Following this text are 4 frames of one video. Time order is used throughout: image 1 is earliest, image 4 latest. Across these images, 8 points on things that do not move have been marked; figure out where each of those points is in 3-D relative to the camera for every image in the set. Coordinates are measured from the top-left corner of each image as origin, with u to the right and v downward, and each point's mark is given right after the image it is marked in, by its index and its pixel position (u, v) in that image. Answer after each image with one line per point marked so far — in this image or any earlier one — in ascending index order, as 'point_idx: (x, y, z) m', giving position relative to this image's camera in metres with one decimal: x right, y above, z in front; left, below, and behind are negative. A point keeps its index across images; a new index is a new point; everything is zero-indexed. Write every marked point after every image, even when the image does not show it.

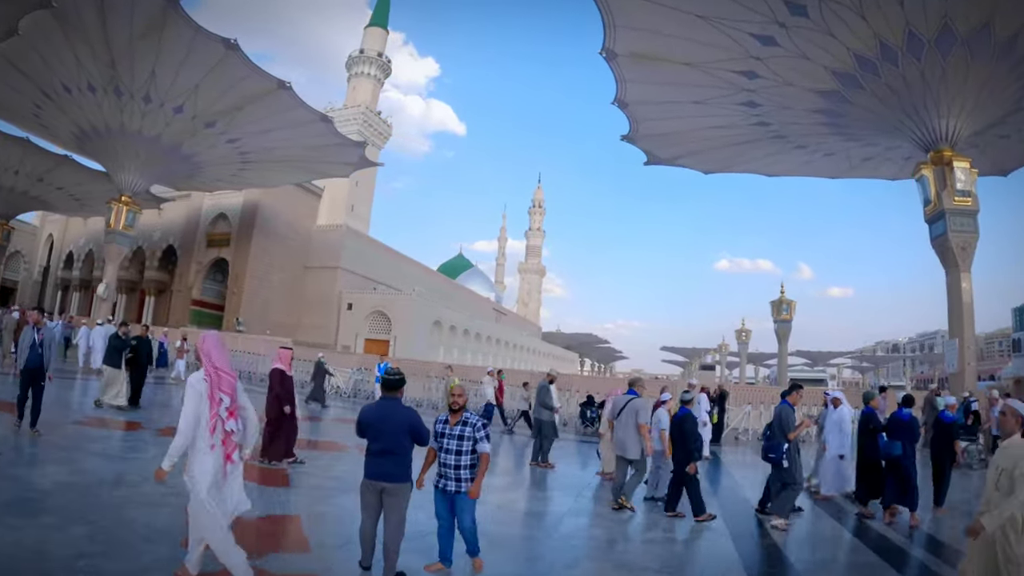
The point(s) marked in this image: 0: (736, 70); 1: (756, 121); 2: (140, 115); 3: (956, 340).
0: (+4.0, +3.8, +10.7) m
1: (+5.1, +3.5, +12.6) m
2: (-10.7, +5.0, +17.4) m
3: (+6.8, -0.8, +9.3) m
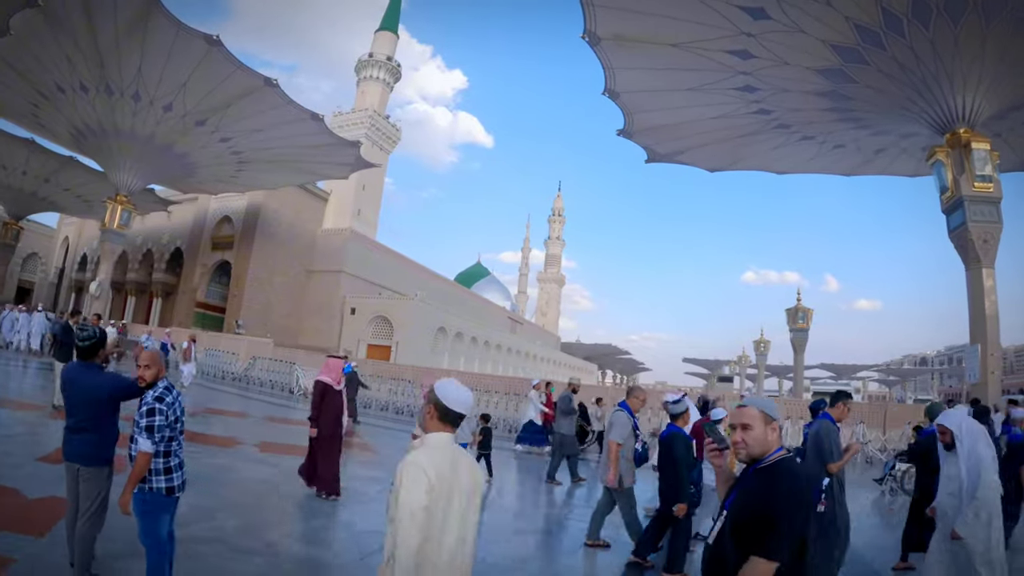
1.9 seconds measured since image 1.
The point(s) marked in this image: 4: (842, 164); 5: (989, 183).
0: (+3.5, +3.9, +9.8) m
1: (+4.7, +3.4, +11.7) m
2: (-10.9, +5.0, +17.2) m
3: (+6.3, -0.8, +8.2) m
4: (+7.6, +2.9, +14.0) m
5: (+6.6, +1.4, +8.4) m
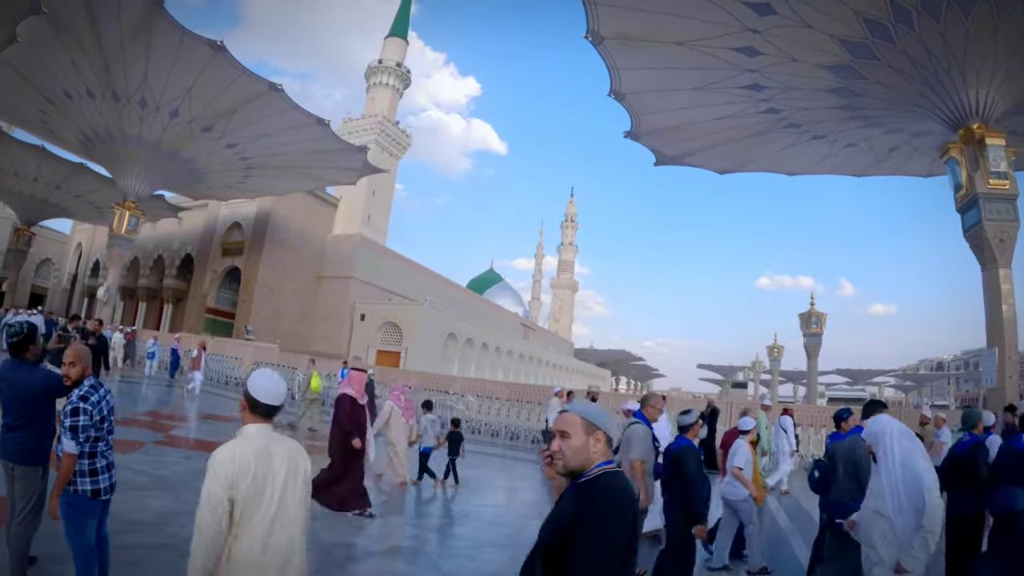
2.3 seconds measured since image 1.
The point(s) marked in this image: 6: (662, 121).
0: (+3.5, +3.8, +9.6) m
1: (+4.8, +3.4, +11.4) m
2: (-10.7, +4.8, +17.3) m
3: (+6.2, -0.8, +7.9) m
4: (+7.7, +2.8, +13.7) m
5: (+6.5, +1.4, +8.1) m
6: (+3.1, +3.5, +12.8) m
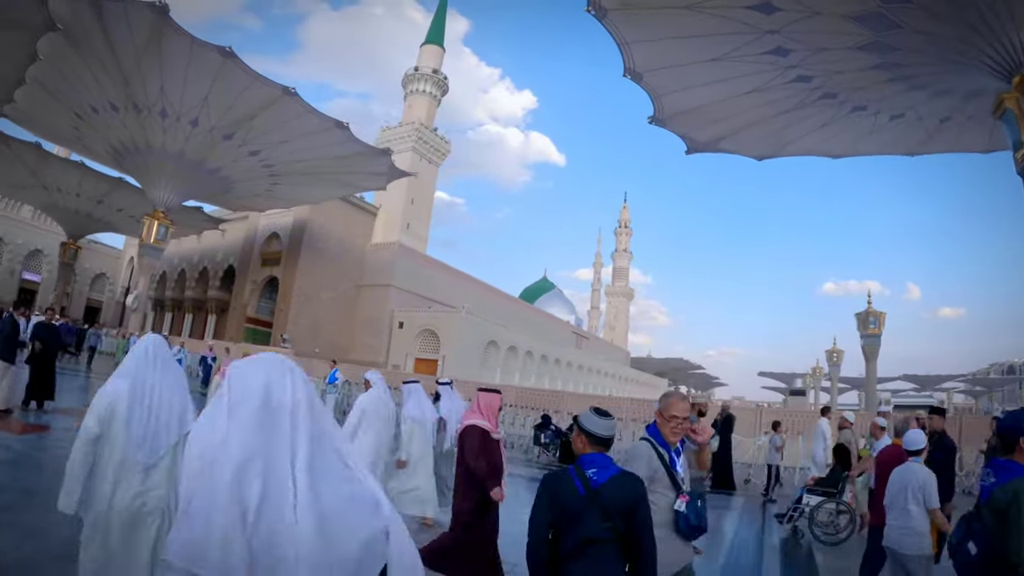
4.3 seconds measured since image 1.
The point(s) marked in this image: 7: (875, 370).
0: (+3.3, +4.0, +8.5) m
1: (+4.7, +3.5, +10.2) m
2: (-10.1, +4.6, +17.6) m
3: (+5.9, -0.5, +6.5) m
4: (+7.9, +3.0, +12.2) m
5: (+6.2, +1.7, +6.6) m
6: (+3.3, +3.6, +11.7) m
7: (+11.0, -2.4, +18.3) m
